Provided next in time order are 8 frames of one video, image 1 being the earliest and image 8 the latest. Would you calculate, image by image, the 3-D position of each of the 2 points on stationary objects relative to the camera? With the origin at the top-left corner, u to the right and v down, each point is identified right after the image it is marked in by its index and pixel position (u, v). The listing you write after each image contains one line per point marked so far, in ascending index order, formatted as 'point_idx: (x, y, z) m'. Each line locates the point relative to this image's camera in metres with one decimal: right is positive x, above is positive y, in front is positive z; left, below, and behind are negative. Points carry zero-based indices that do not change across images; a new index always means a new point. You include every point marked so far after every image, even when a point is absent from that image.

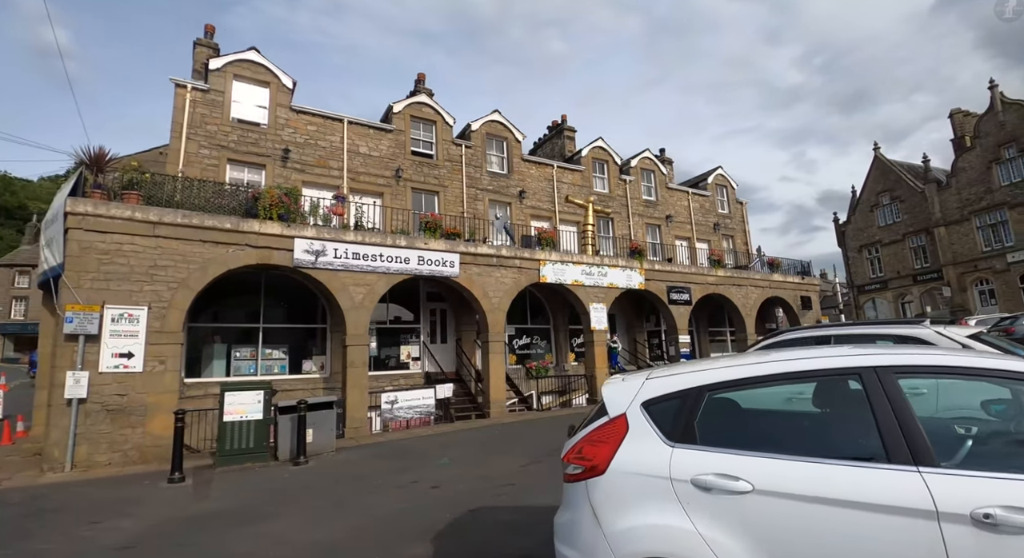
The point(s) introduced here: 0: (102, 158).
0: (-8.3, +2.5, +10.1) m
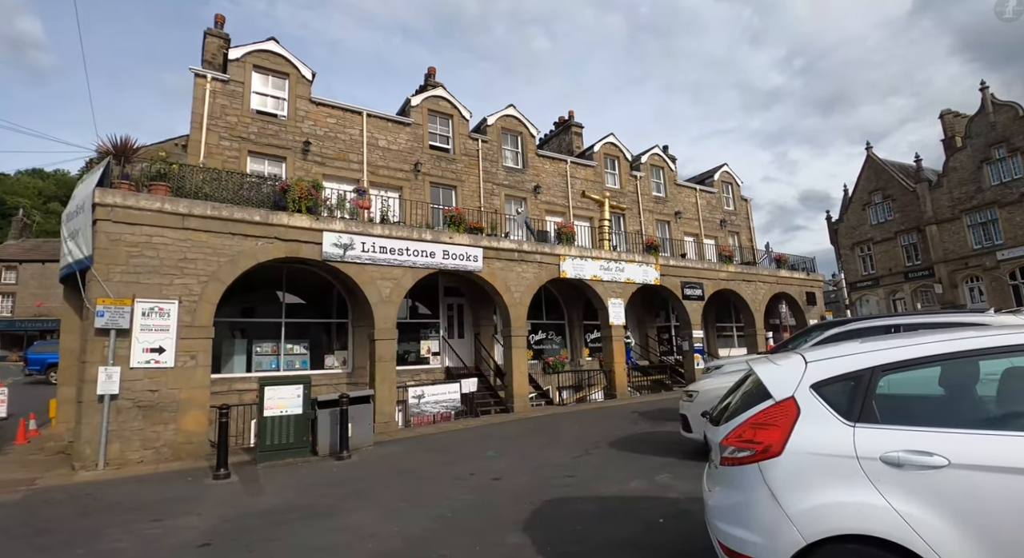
0: (-7.6, +2.6, +9.8) m
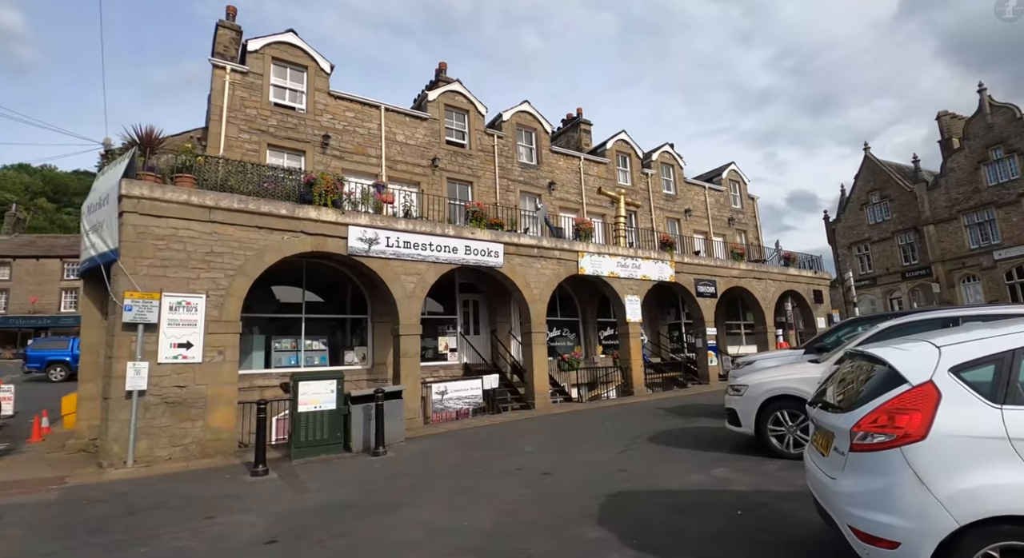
0: (-7.0, +2.7, +9.6) m
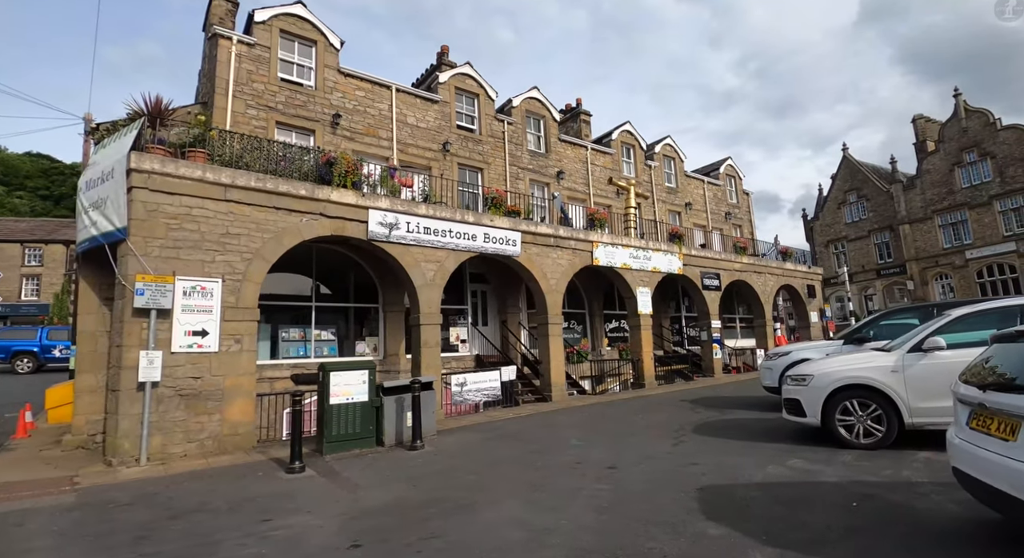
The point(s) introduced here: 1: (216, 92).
0: (-6.2, +3.0, +8.9) m
1: (-6.6, +4.2, +11.0) m
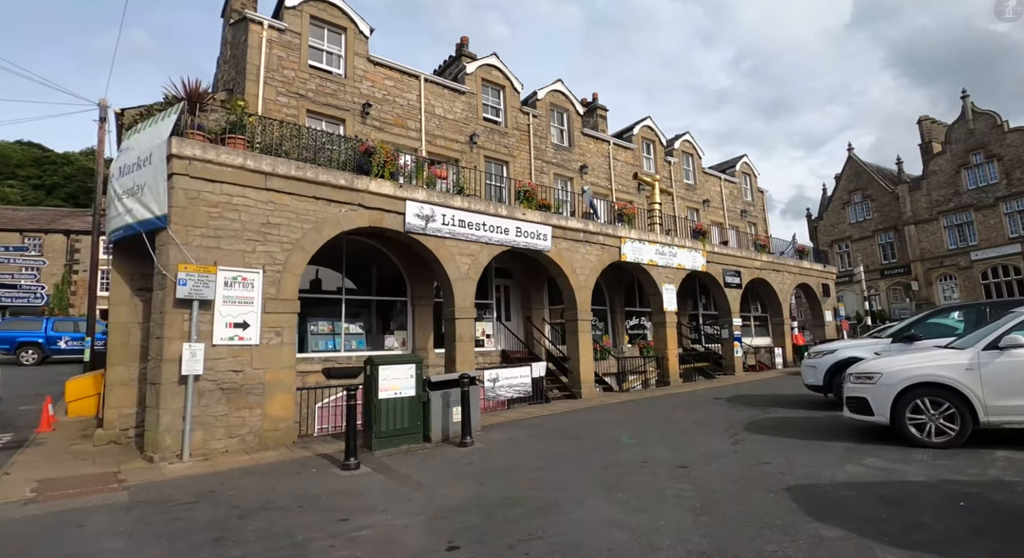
0: (-5.4, +3.2, +8.6) m
1: (-5.8, +4.4, +10.7) m
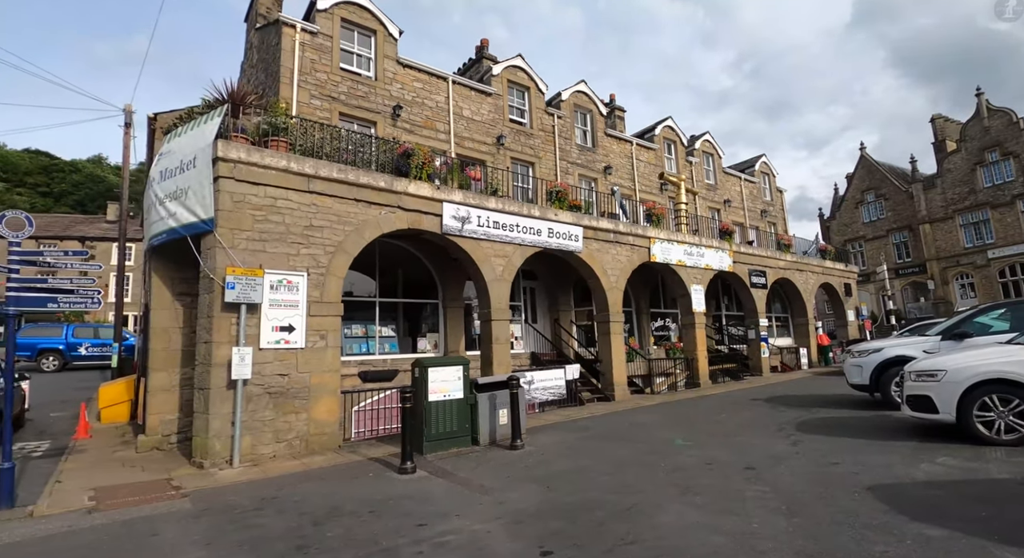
0: (-4.6, +3.1, +8.5) m
1: (-5.0, +4.3, +10.7) m
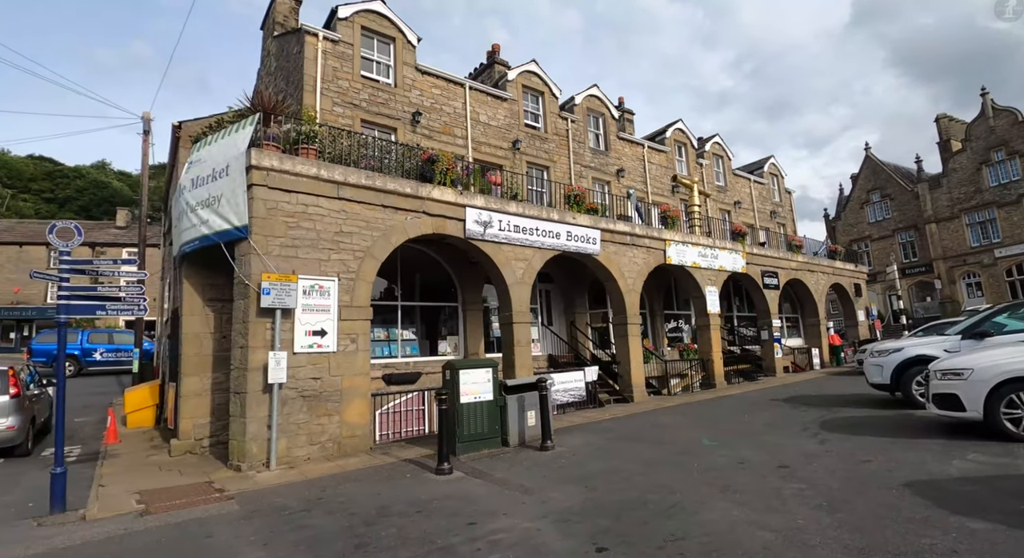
0: (-4.2, +3.0, +8.7) m
1: (-4.6, +4.2, +10.9) m
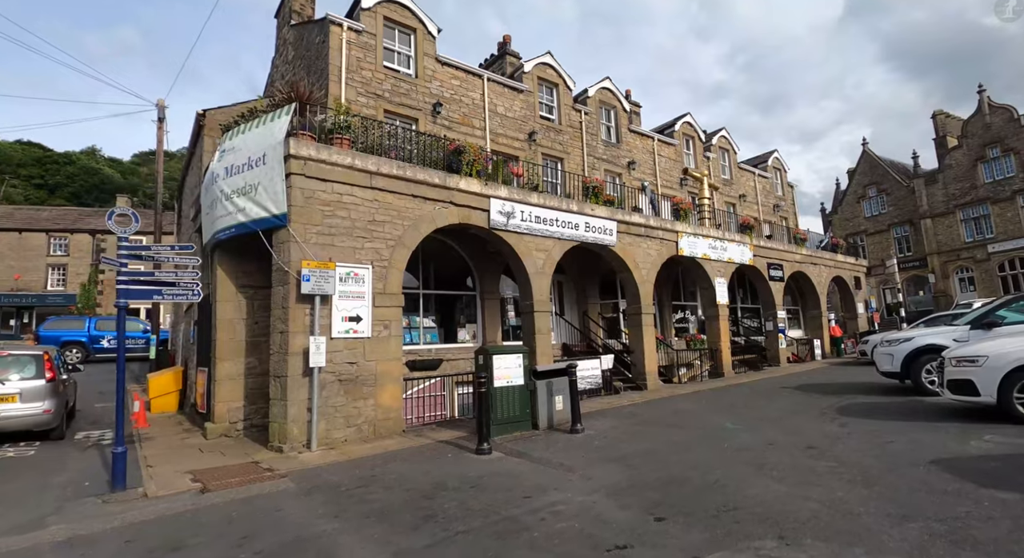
0: (-3.6, +3.3, +8.8) m
1: (-4.1, +4.5, +11.0) m
